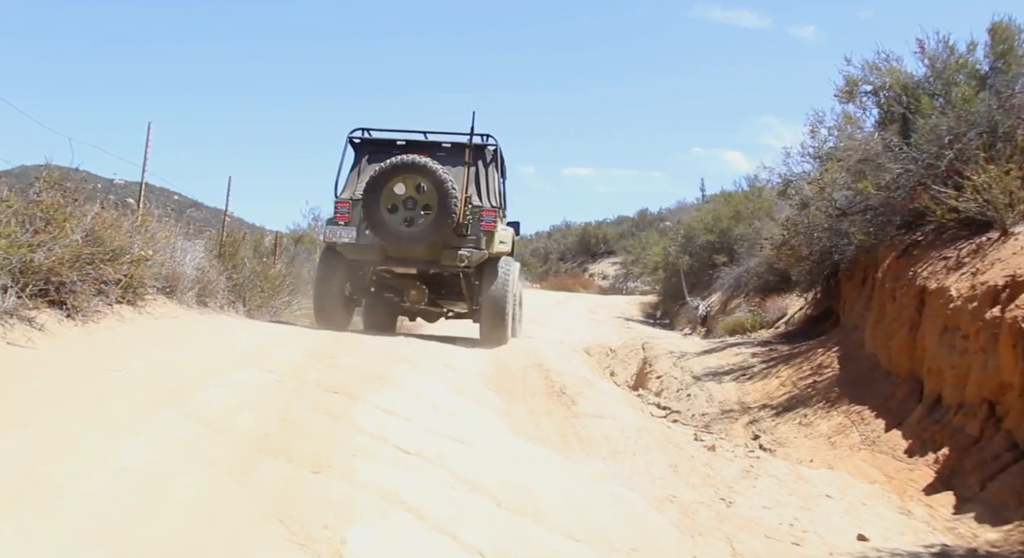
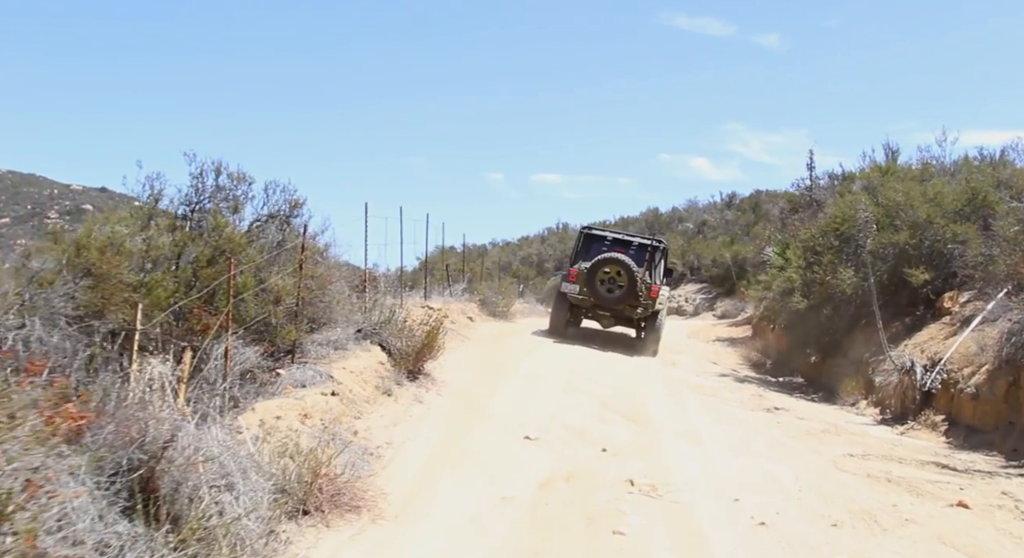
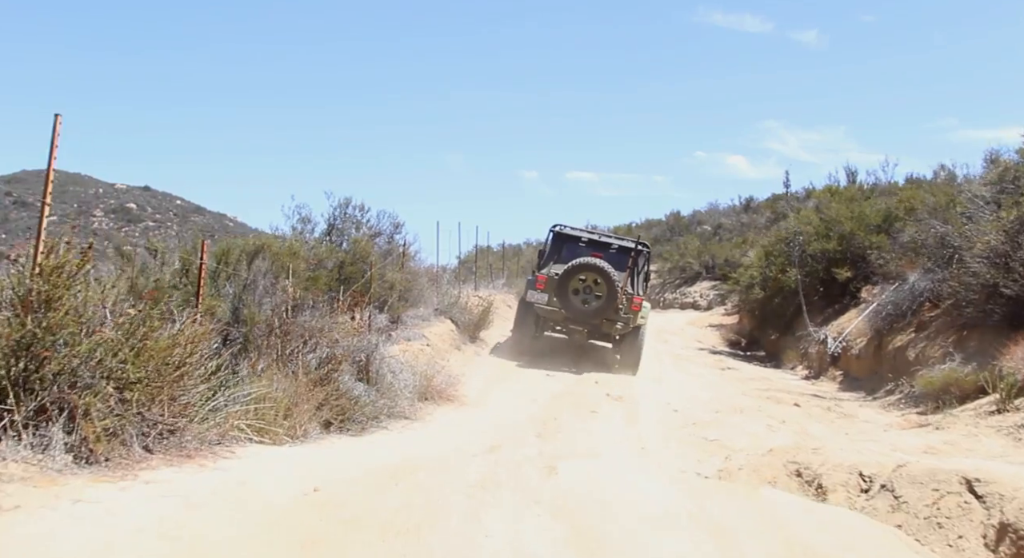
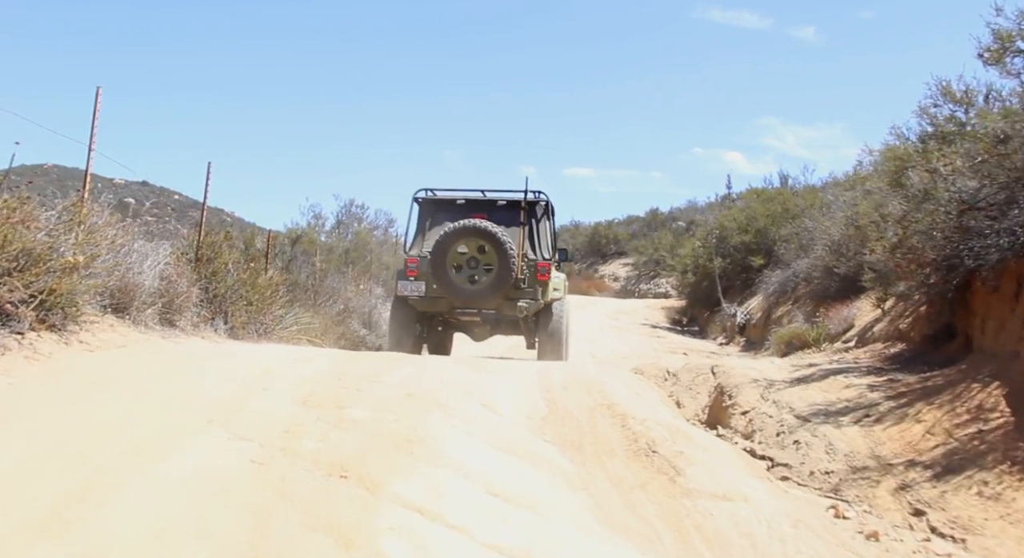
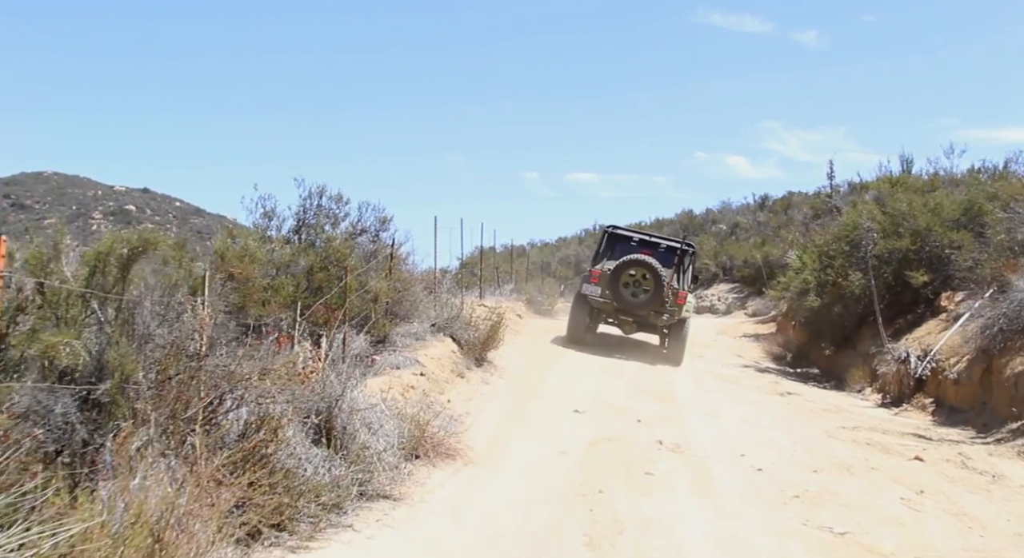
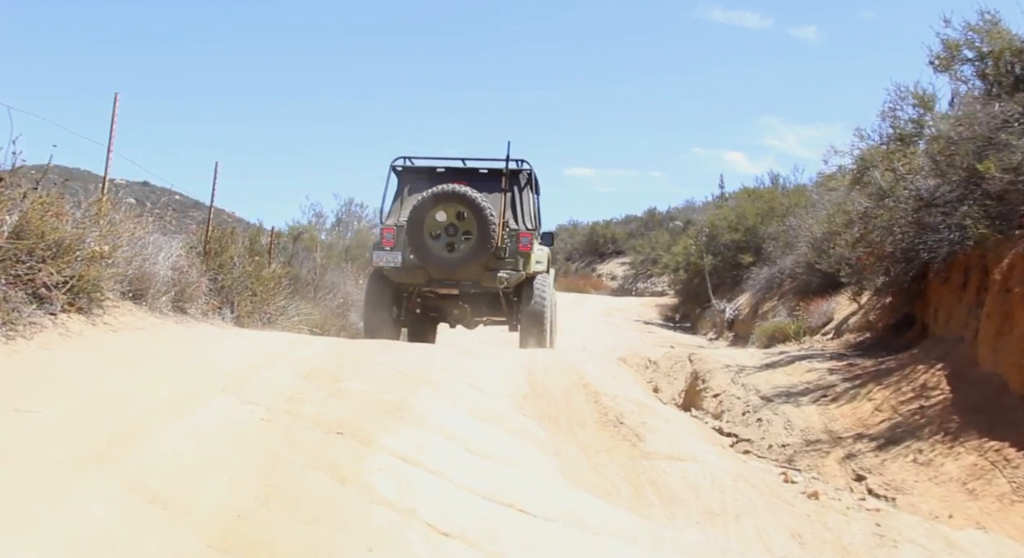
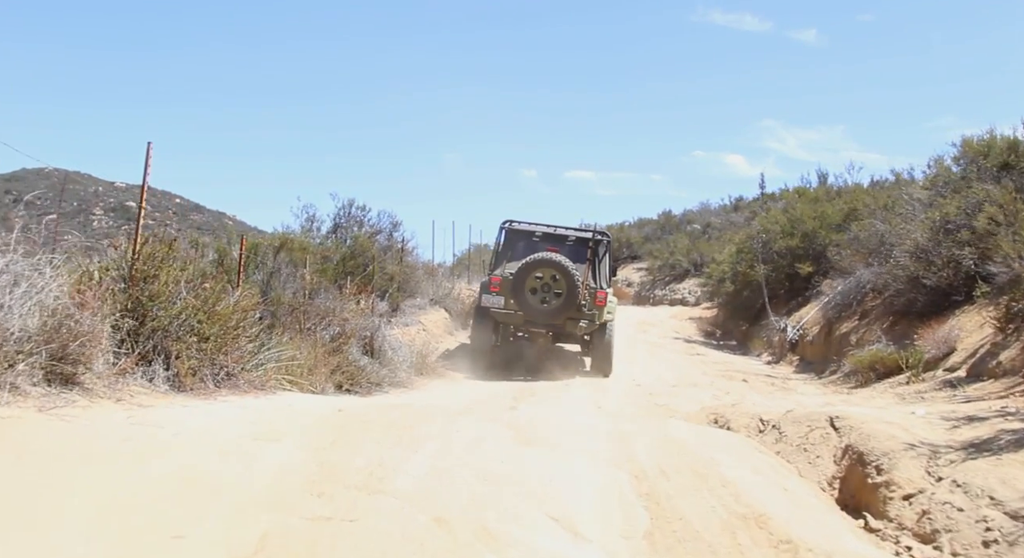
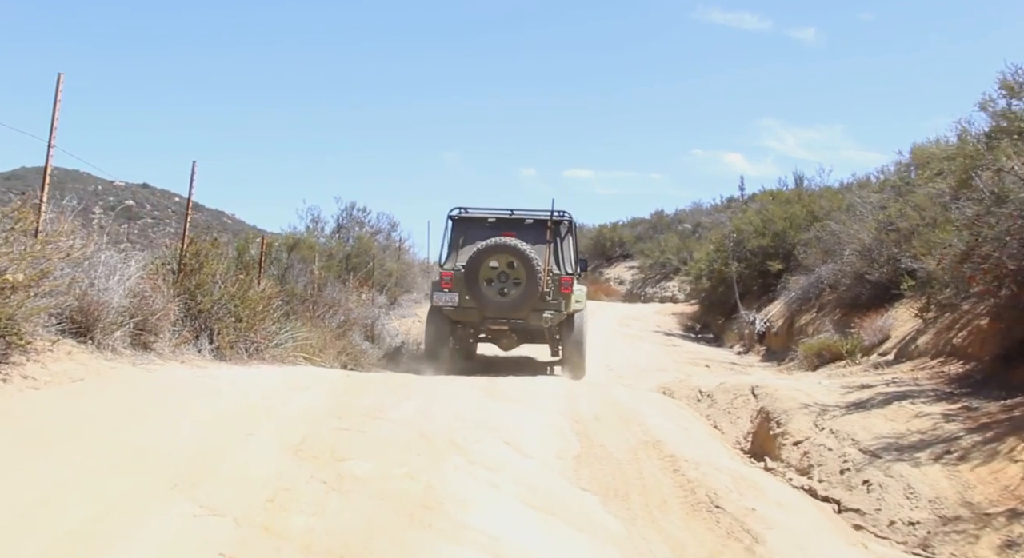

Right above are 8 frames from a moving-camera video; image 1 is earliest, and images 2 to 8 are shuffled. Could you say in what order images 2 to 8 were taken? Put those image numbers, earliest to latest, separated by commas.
6, 4, 8, 7, 3, 5, 2
